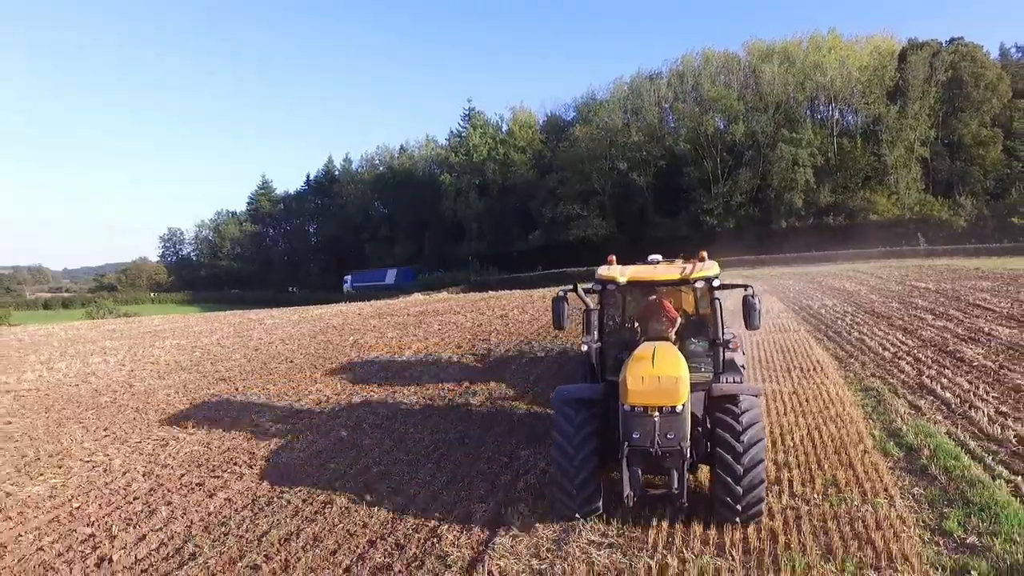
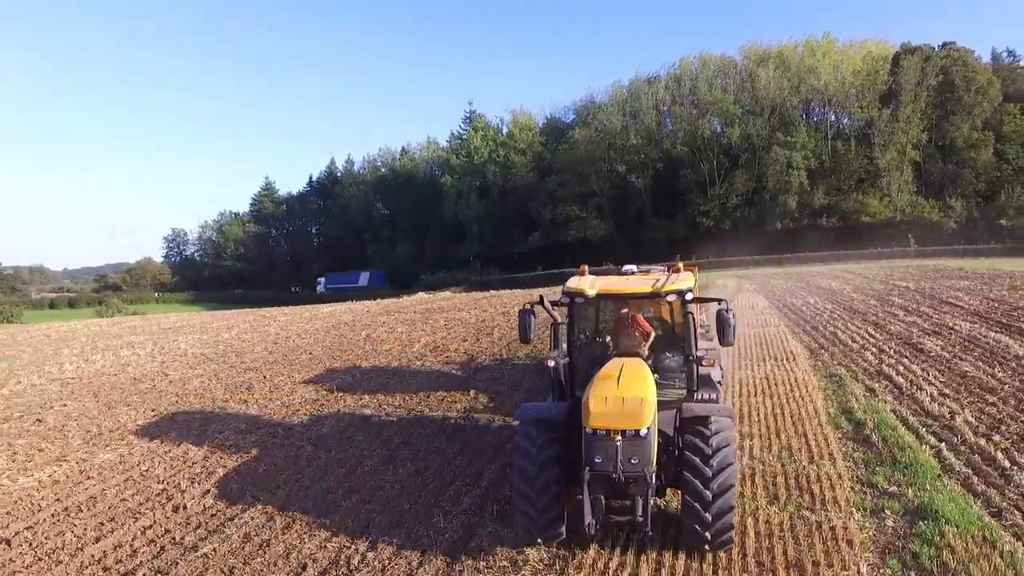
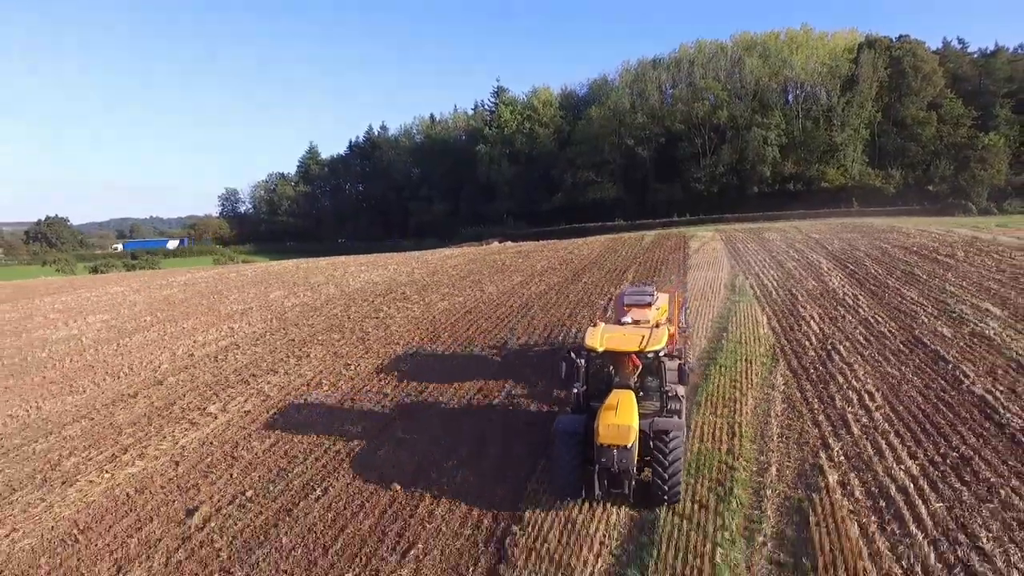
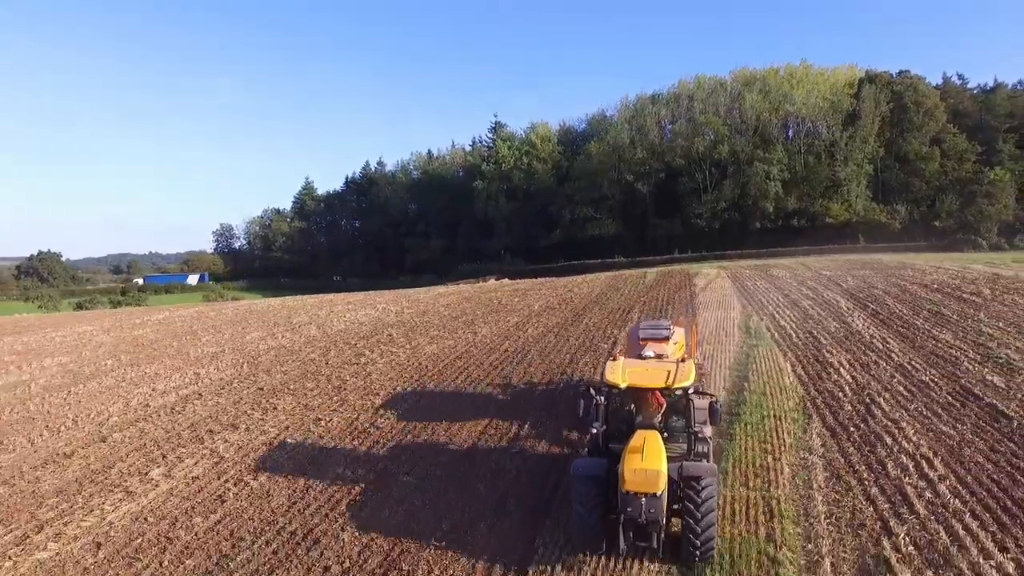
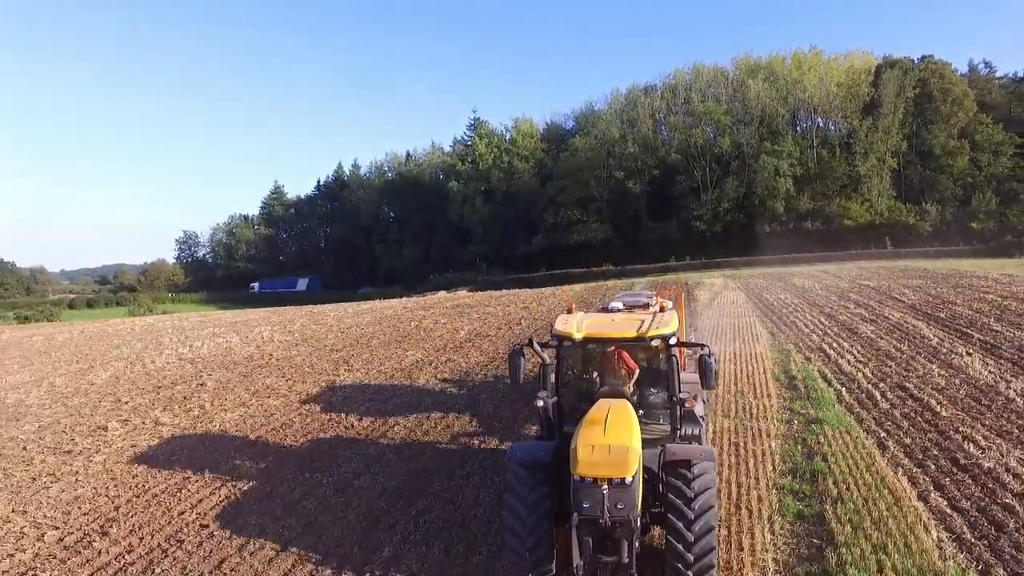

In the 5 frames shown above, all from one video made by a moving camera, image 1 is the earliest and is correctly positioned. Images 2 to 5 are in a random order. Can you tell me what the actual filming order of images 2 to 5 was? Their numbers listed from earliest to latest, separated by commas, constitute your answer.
2, 5, 4, 3
